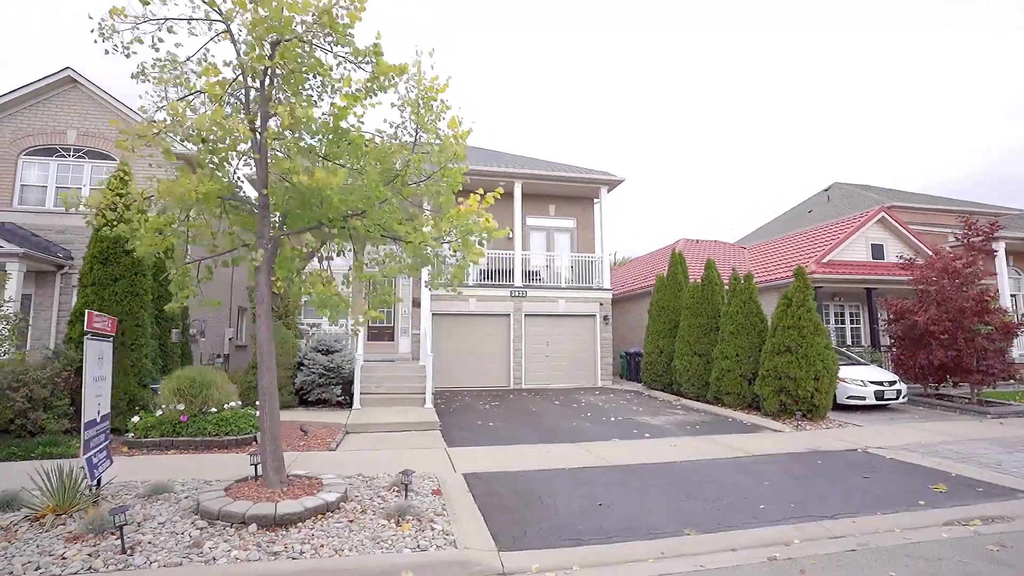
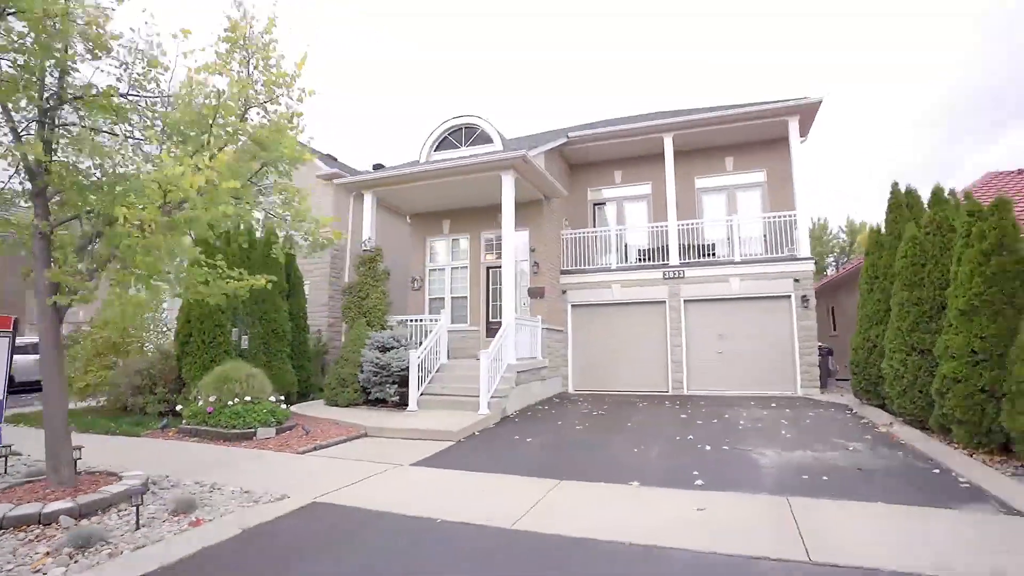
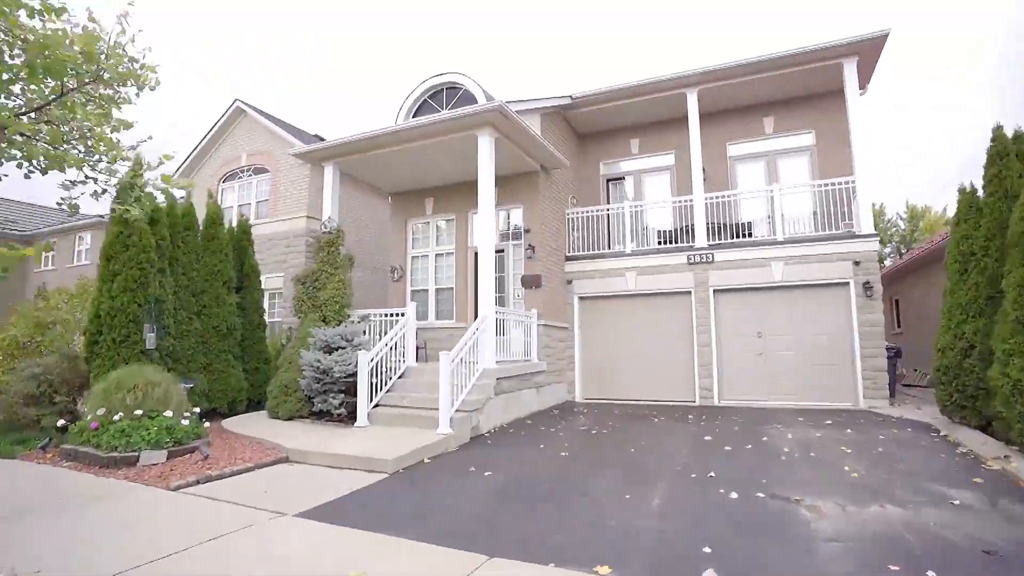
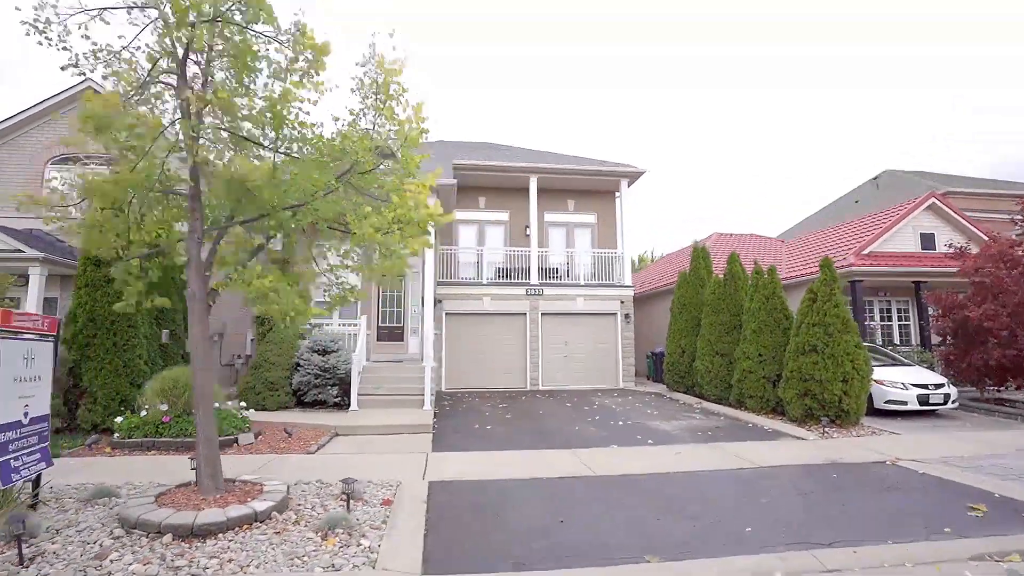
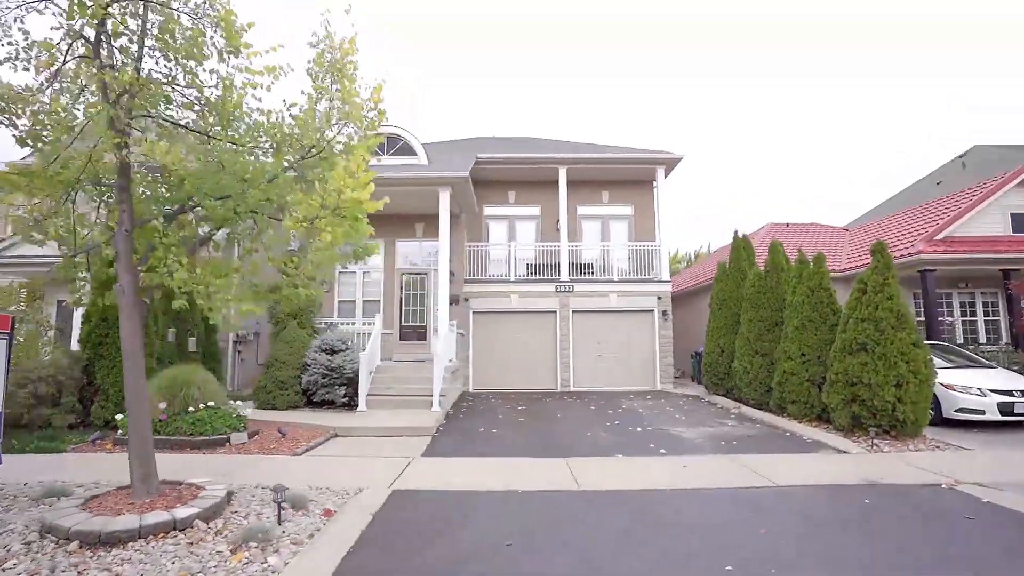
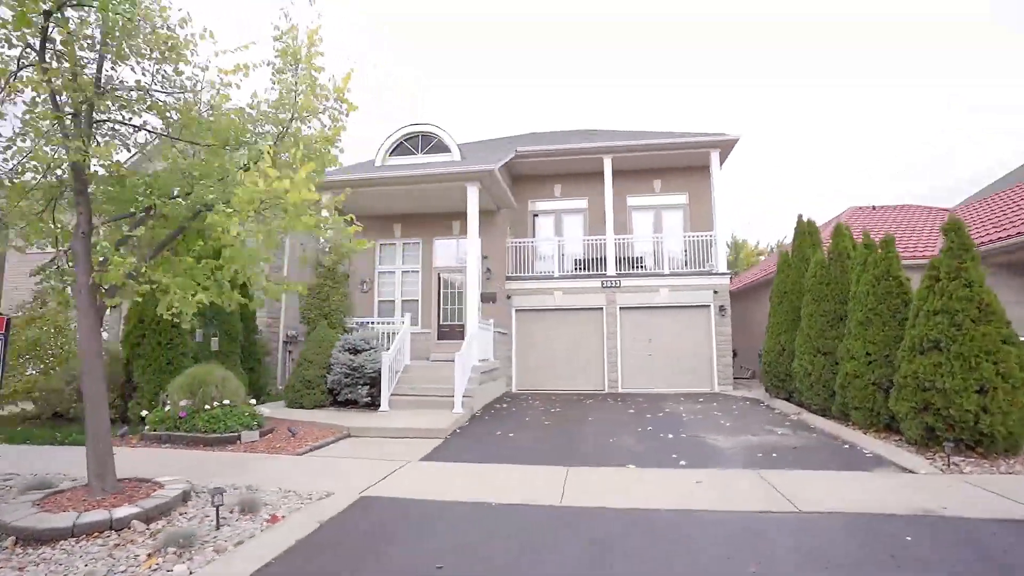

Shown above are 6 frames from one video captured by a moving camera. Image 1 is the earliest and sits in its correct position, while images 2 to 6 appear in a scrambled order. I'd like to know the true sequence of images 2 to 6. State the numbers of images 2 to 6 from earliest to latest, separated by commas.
4, 5, 6, 2, 3
